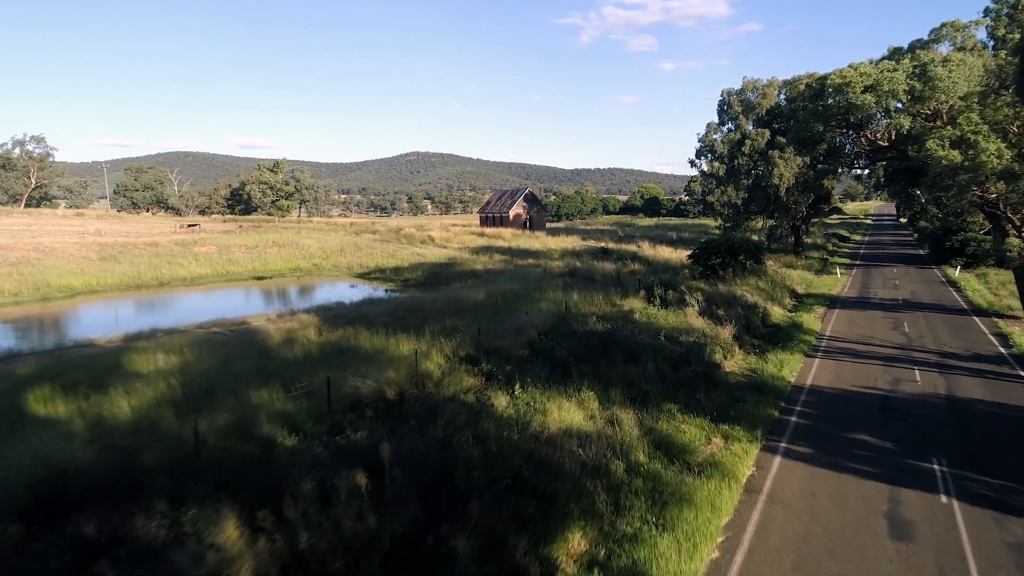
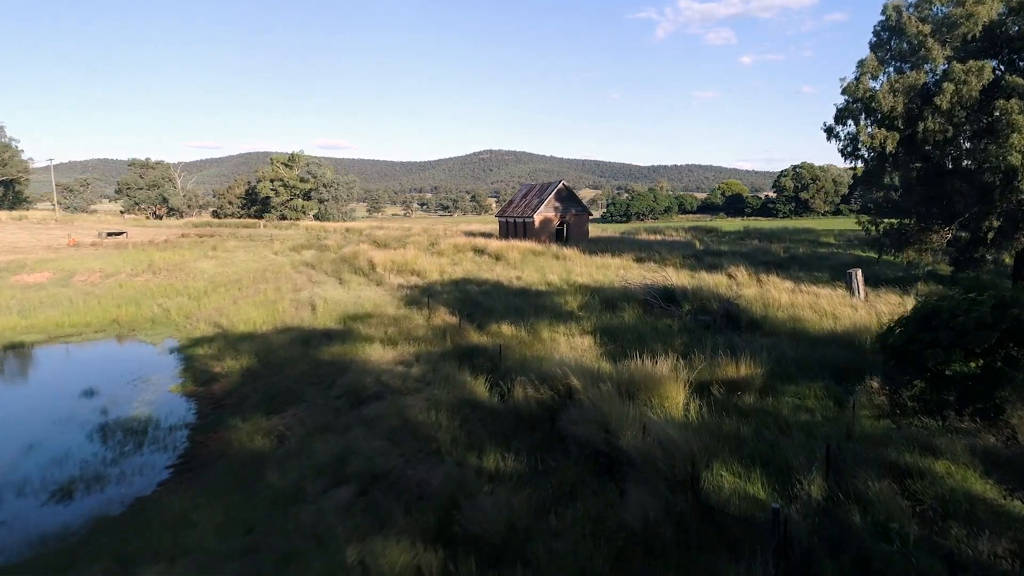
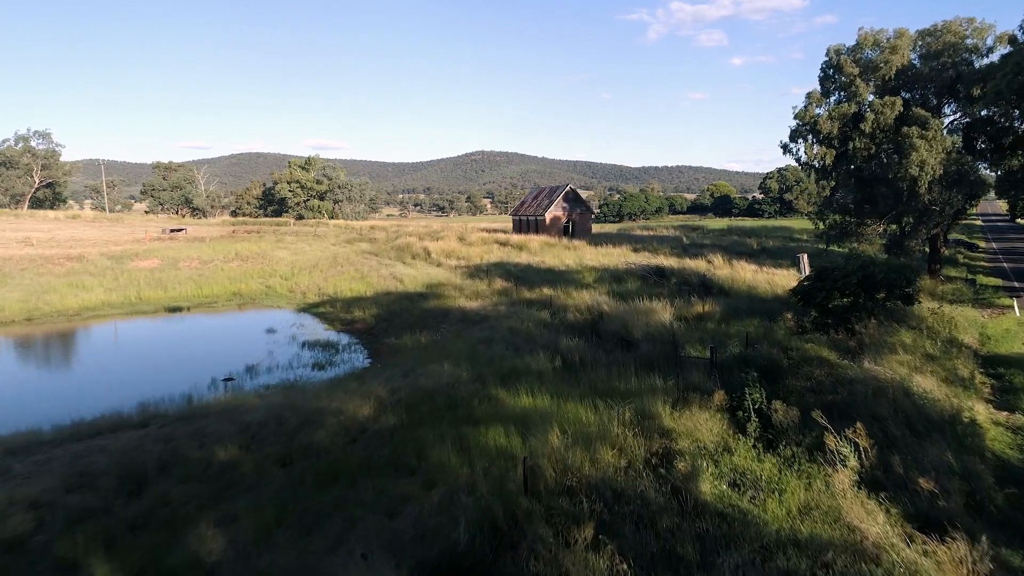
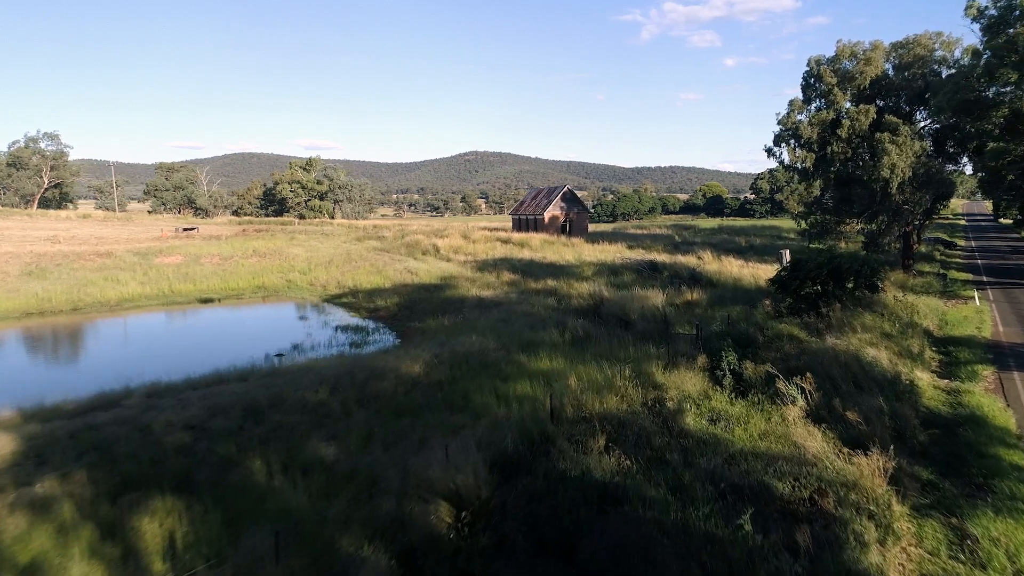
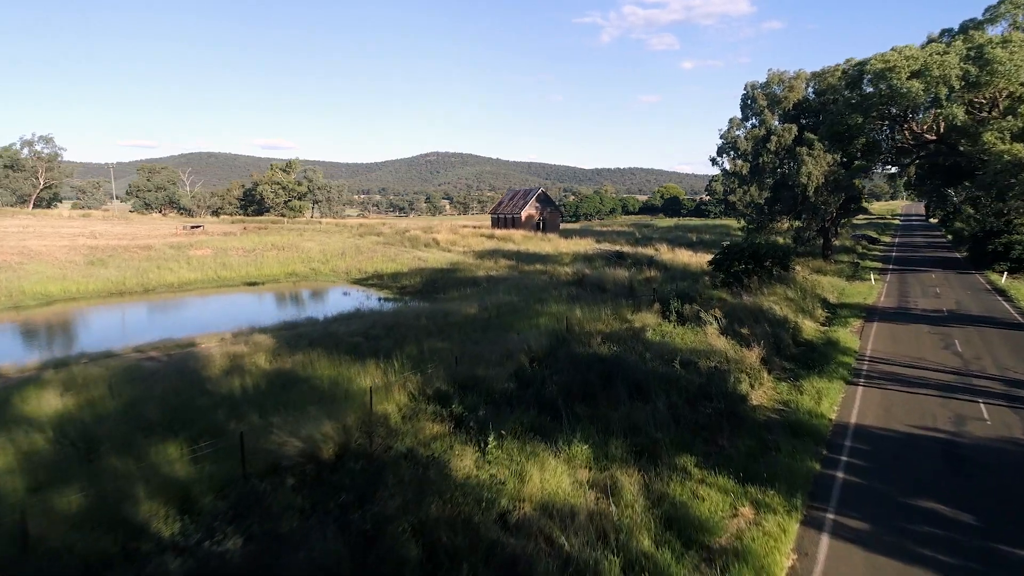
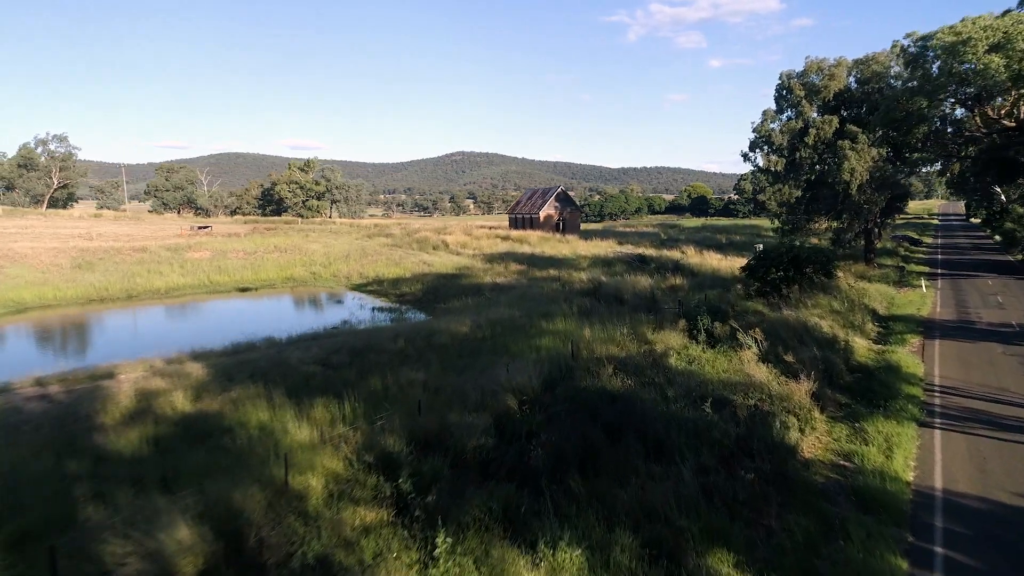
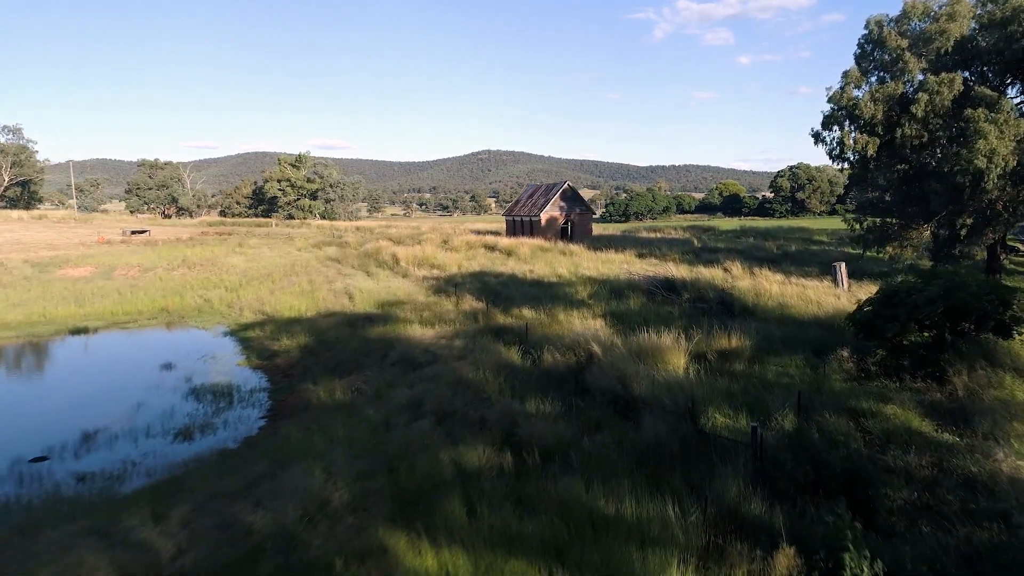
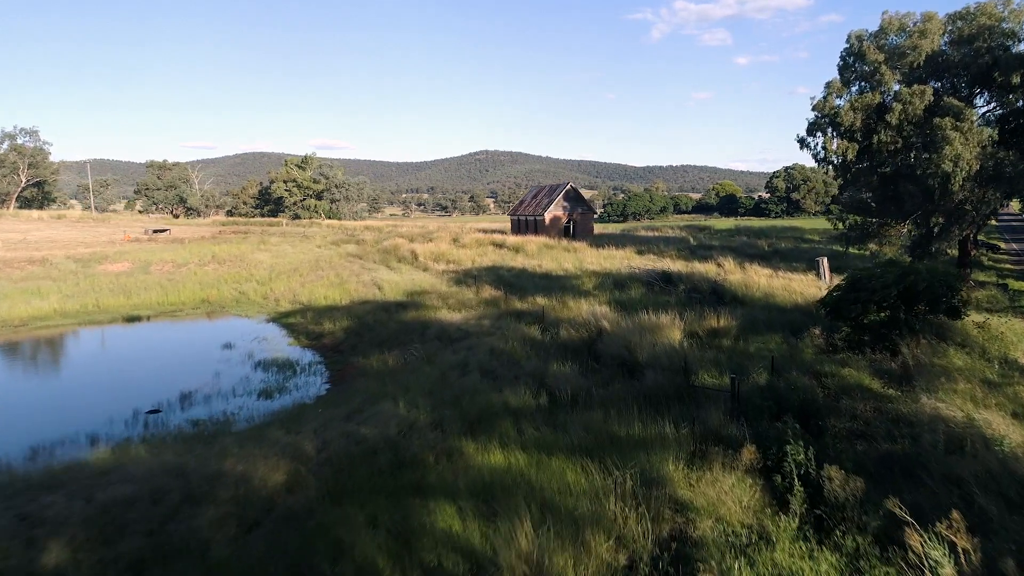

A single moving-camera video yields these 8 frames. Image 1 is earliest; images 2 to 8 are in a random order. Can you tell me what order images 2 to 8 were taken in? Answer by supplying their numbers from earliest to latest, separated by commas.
5, 6, 4, 3, 8, 7, 2
